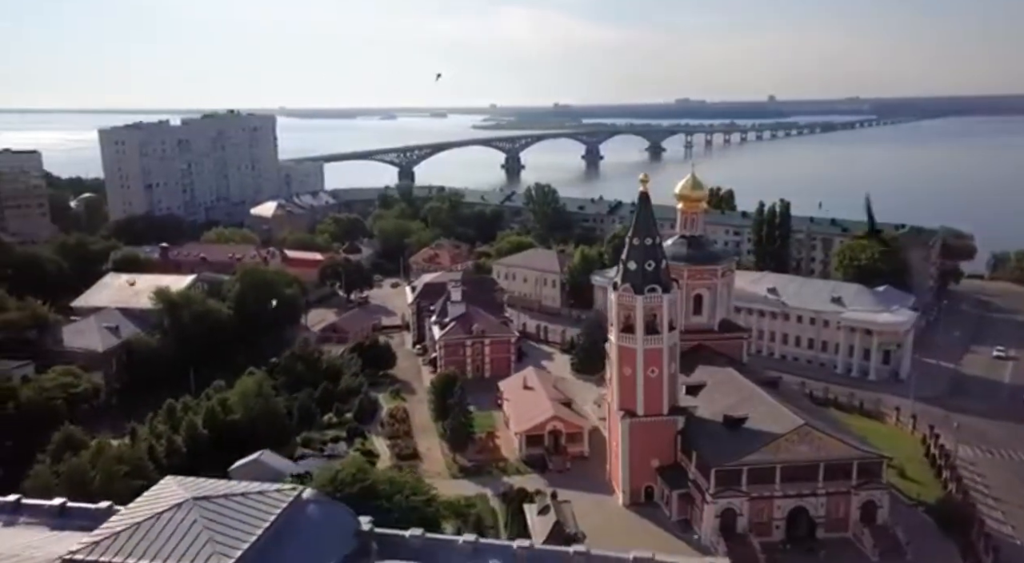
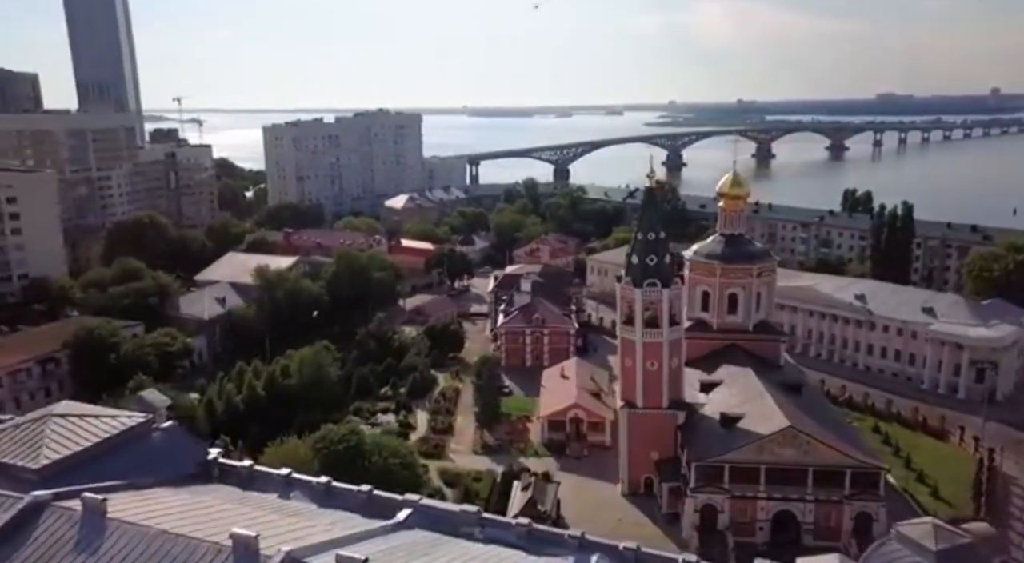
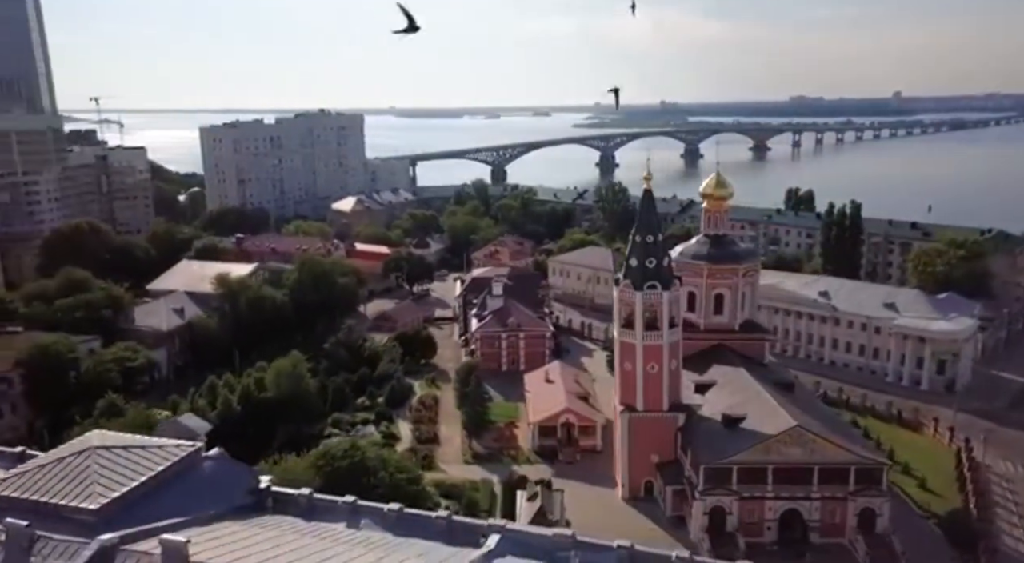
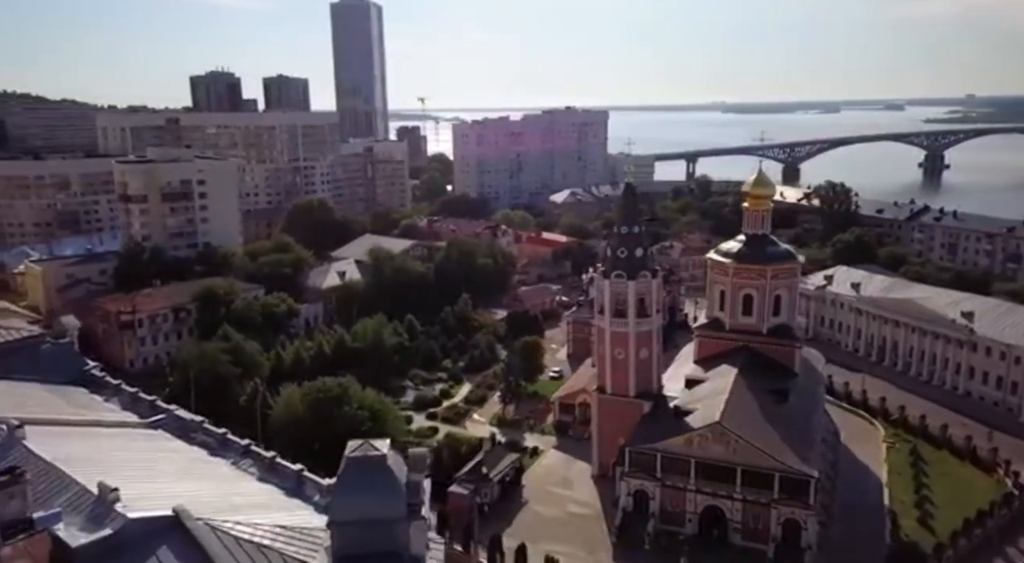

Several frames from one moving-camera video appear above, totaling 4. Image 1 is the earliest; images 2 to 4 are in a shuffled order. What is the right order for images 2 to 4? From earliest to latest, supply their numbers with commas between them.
3, 2, 4
